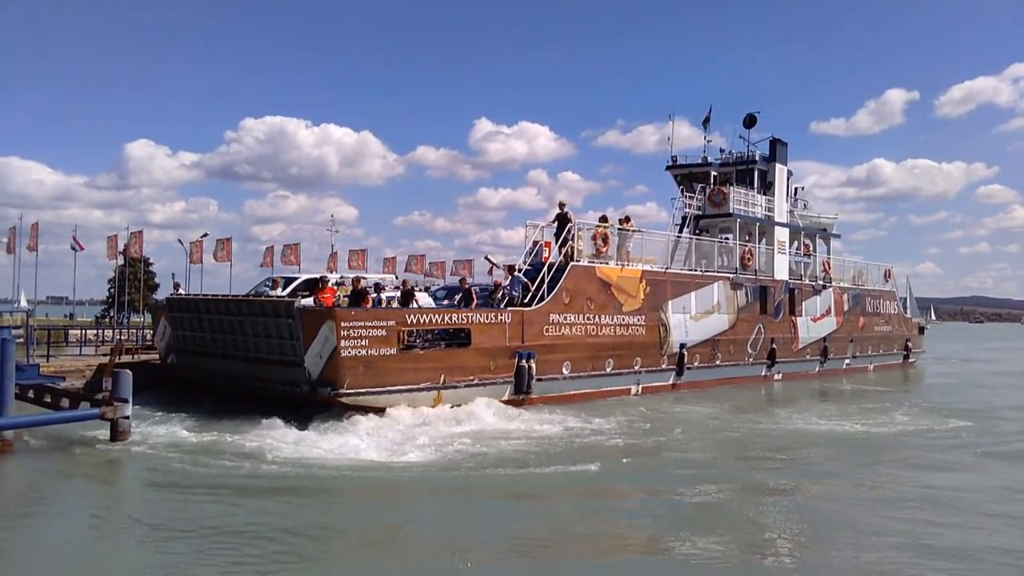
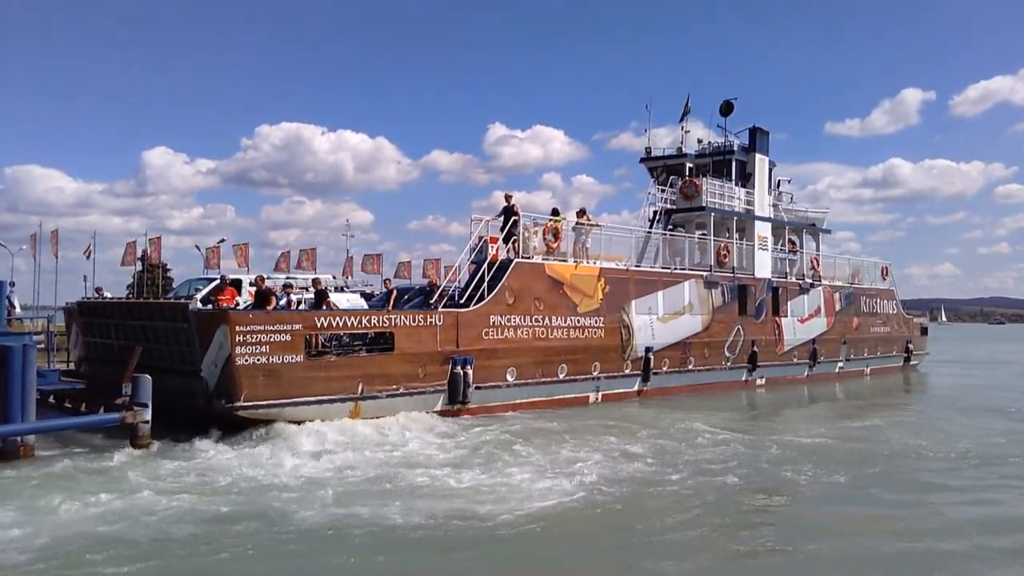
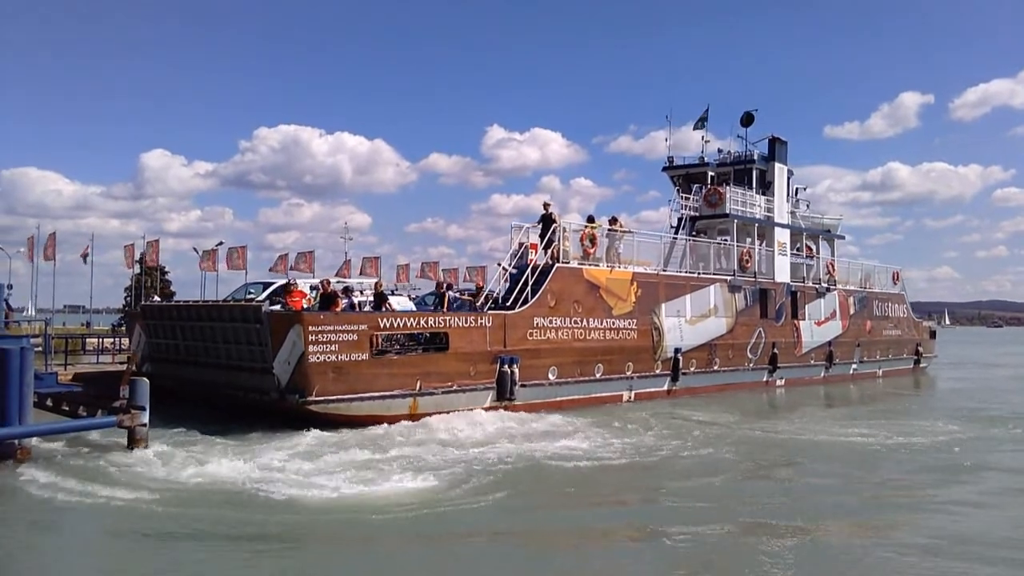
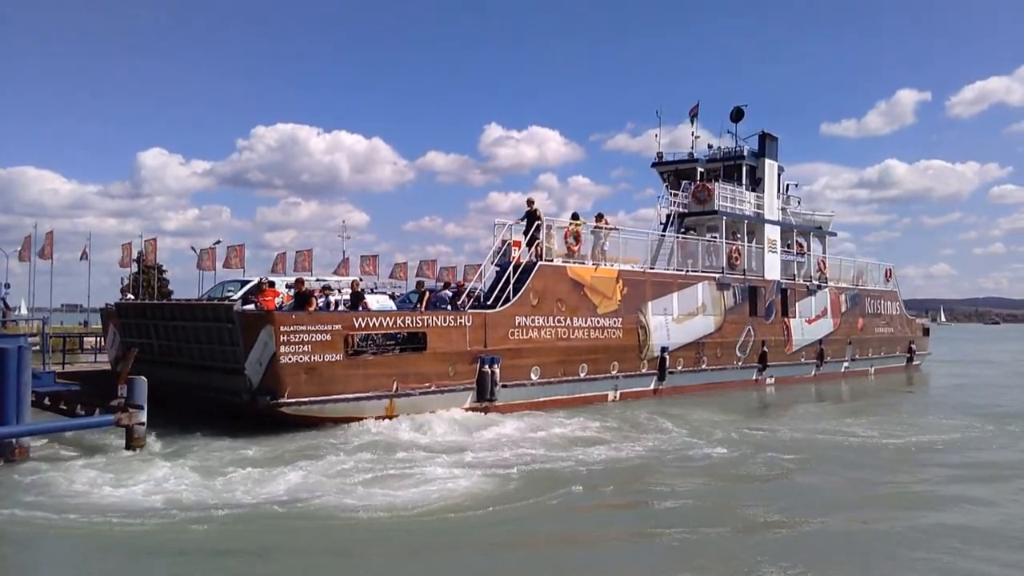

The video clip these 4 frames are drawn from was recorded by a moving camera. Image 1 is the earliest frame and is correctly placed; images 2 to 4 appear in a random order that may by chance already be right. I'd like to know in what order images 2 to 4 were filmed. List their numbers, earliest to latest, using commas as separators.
3, 4, 2
